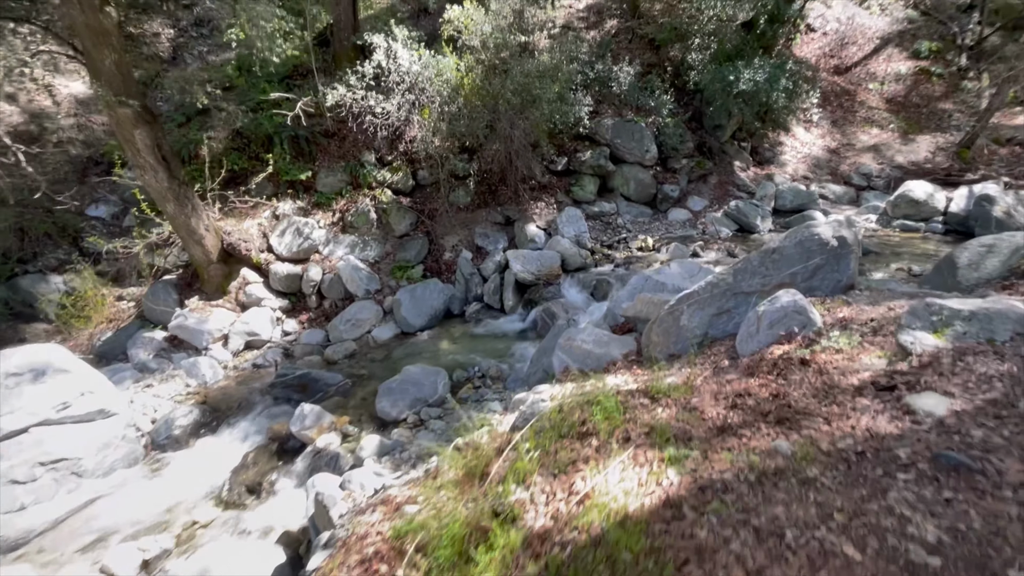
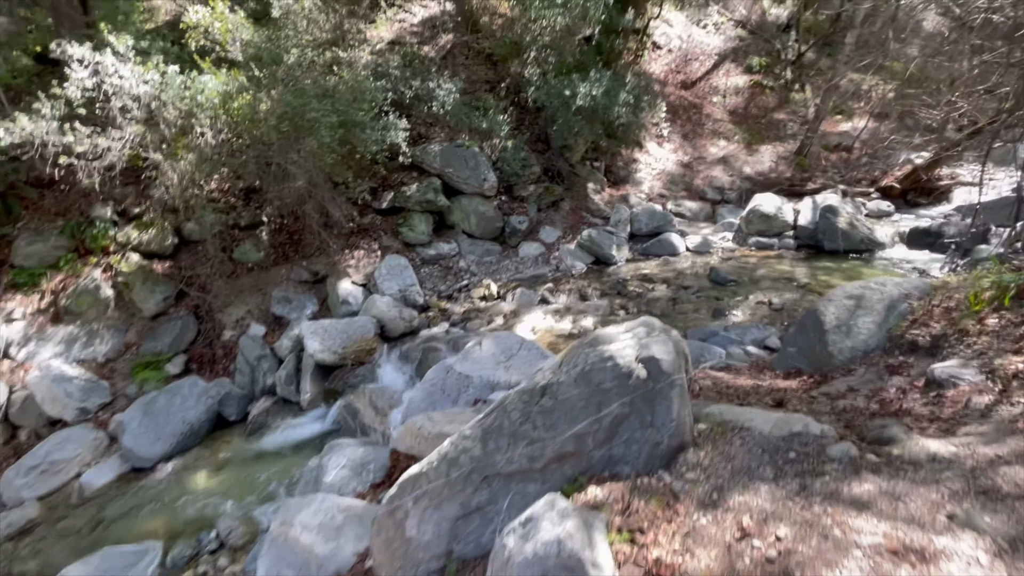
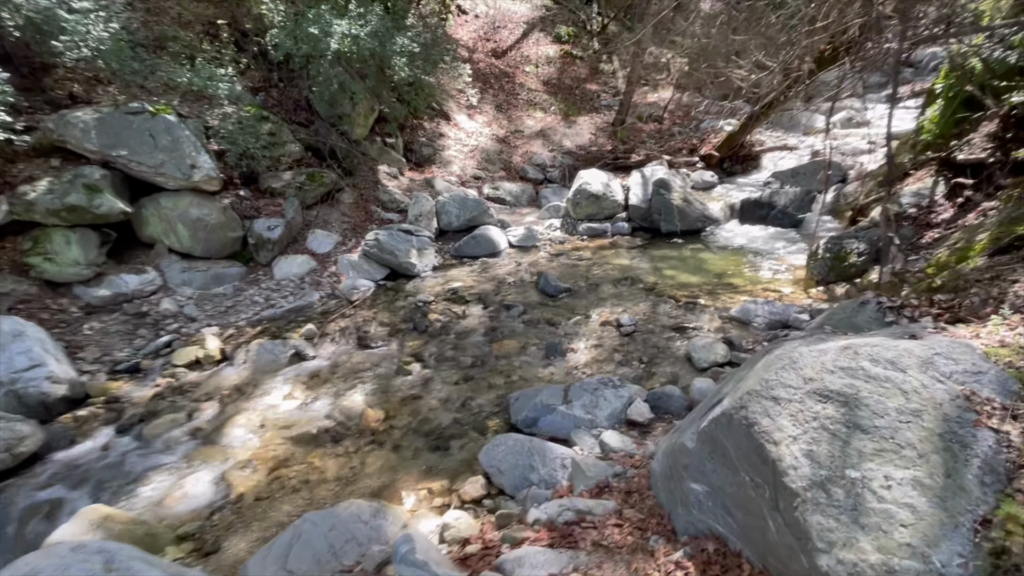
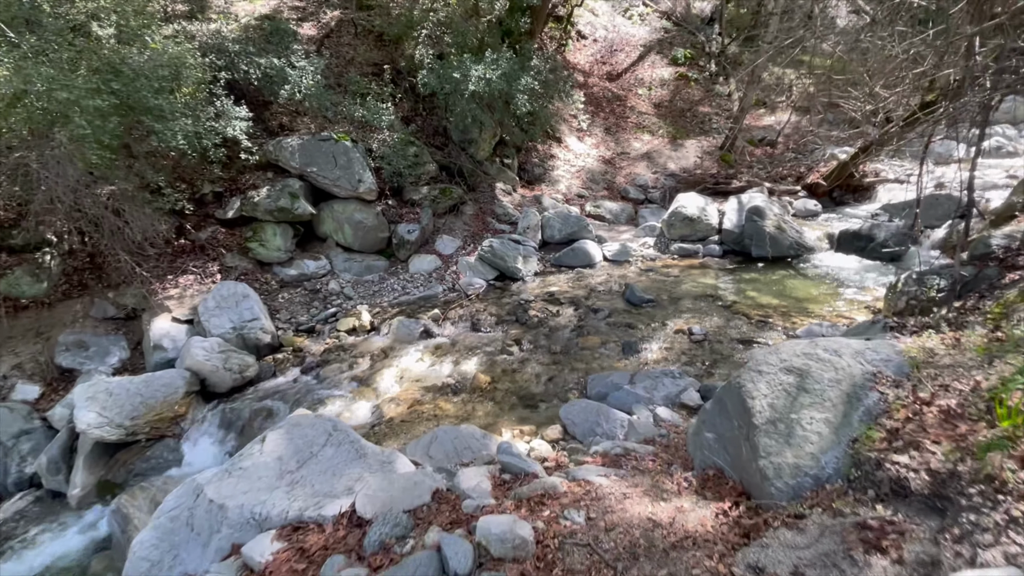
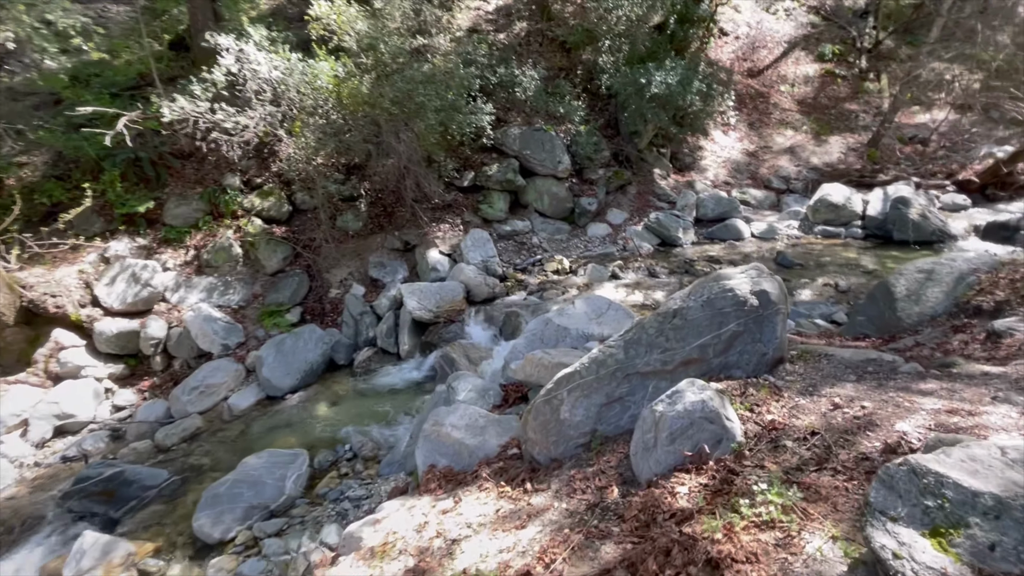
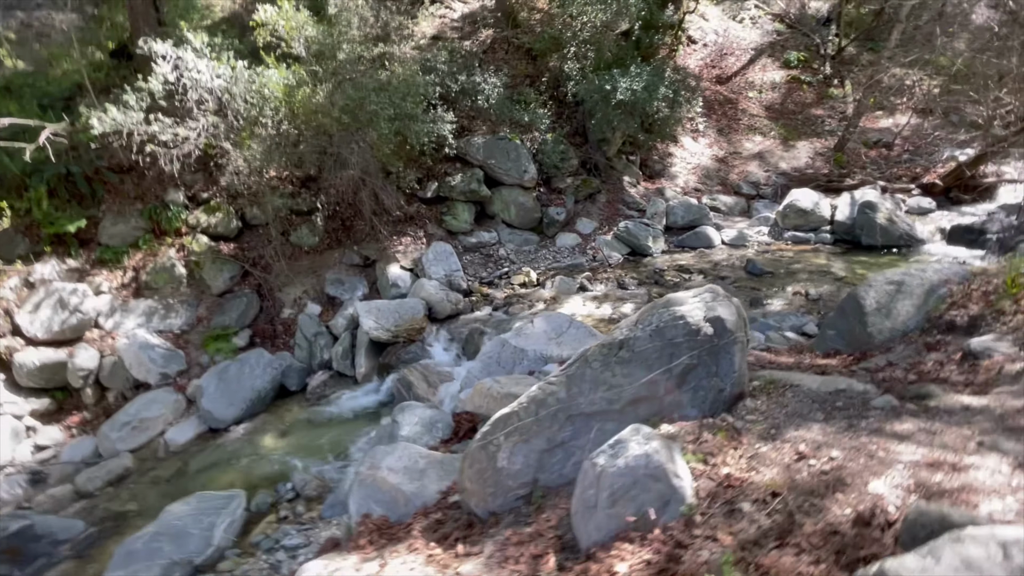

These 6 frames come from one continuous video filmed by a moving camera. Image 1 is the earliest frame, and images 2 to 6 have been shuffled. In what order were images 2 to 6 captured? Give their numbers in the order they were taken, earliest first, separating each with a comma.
5, 6, 2, 4, 3
